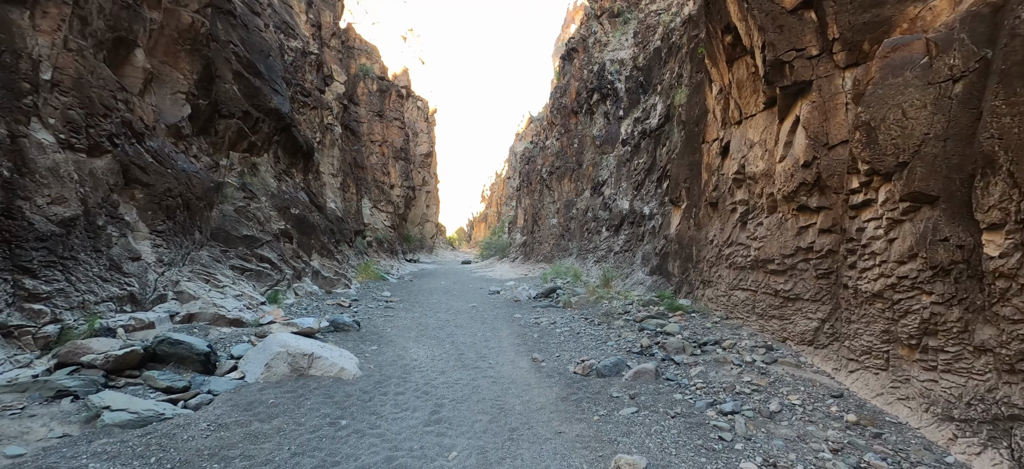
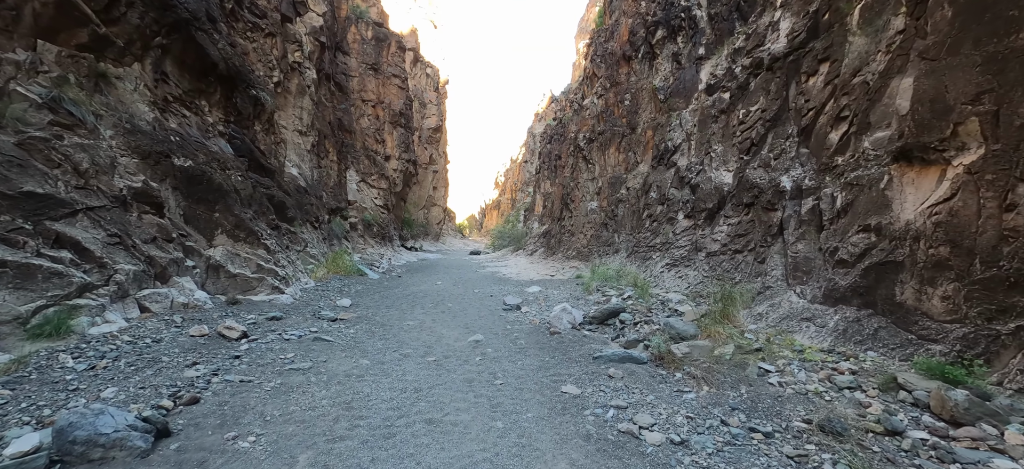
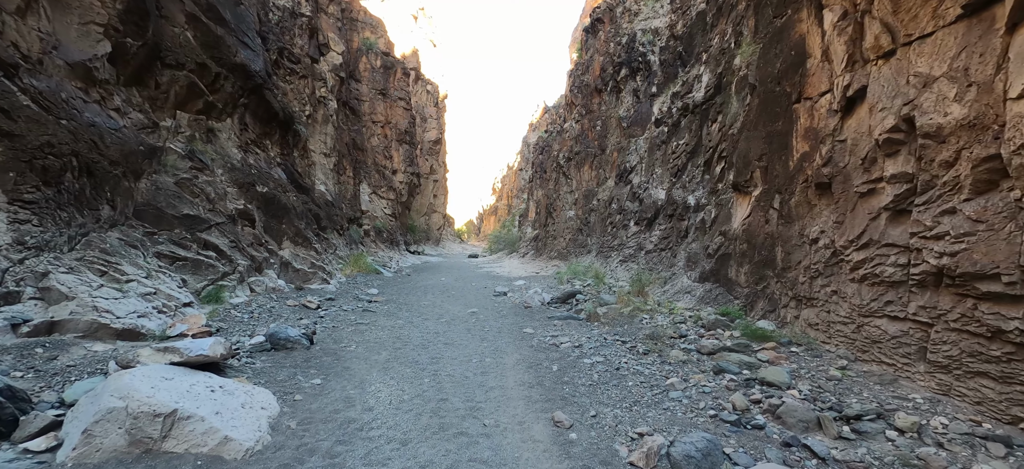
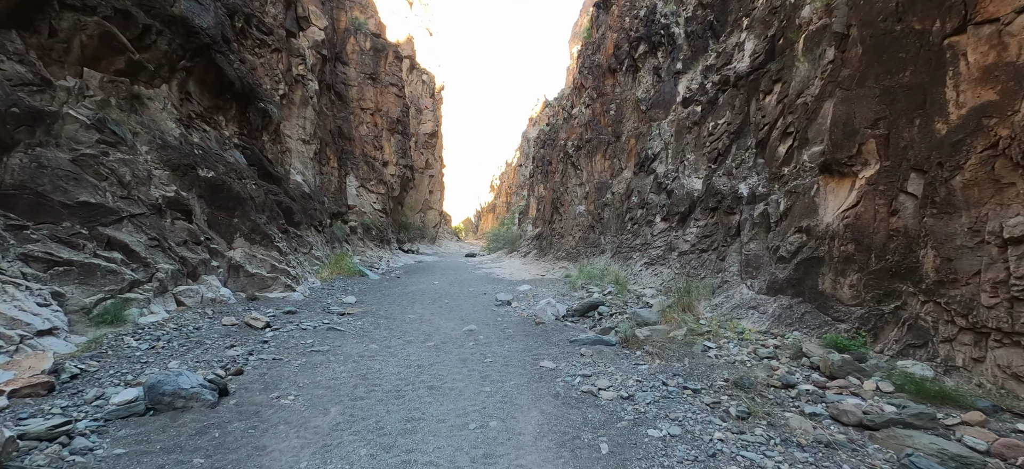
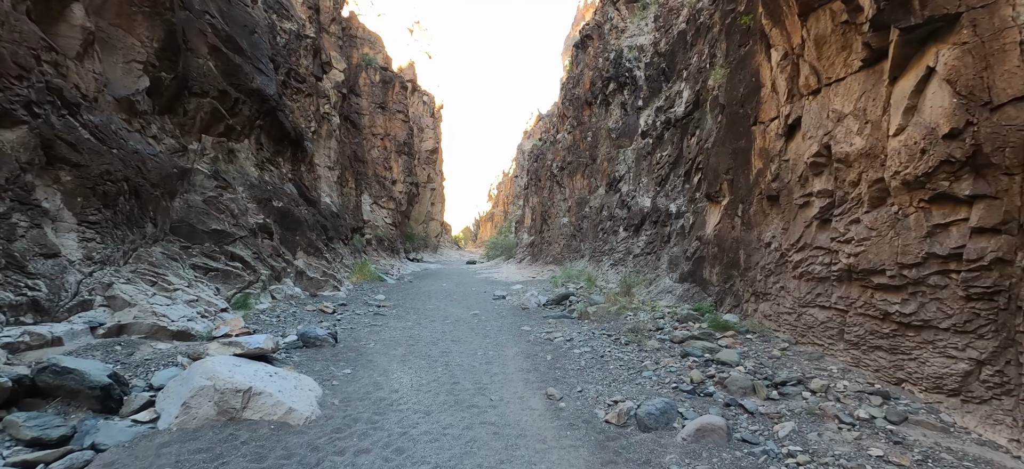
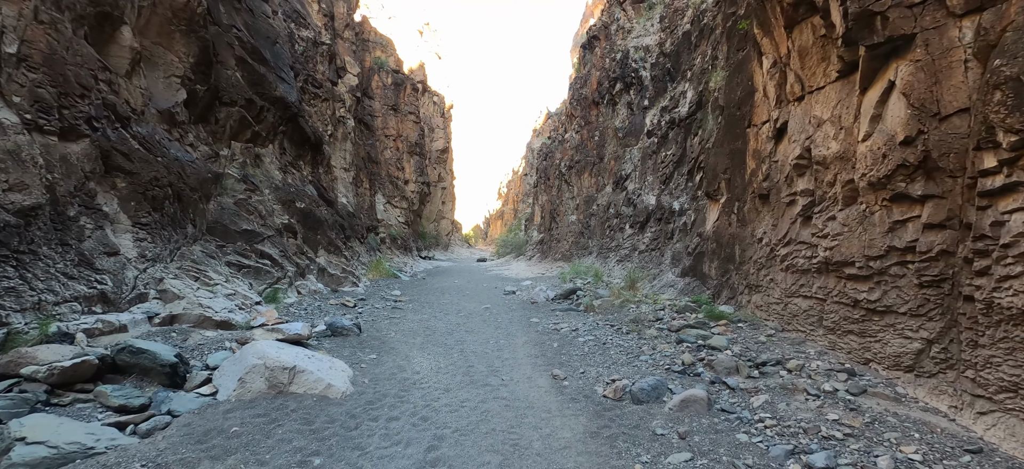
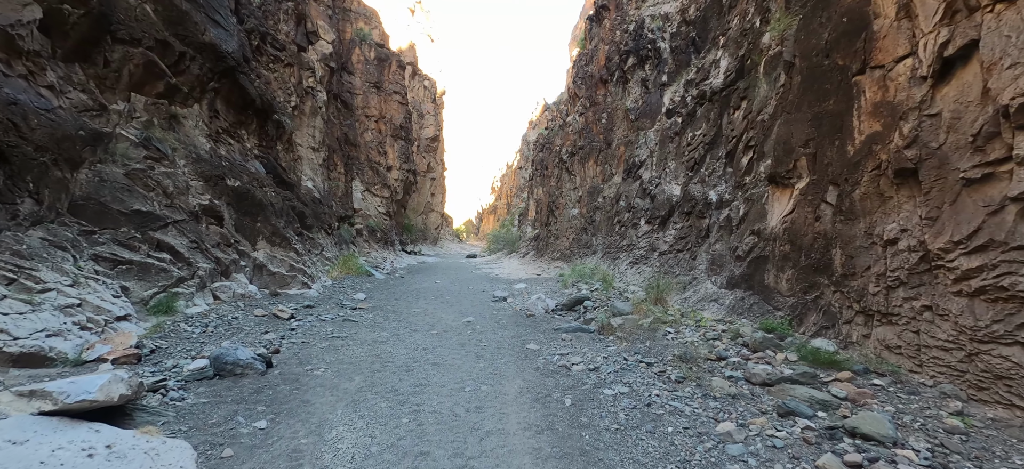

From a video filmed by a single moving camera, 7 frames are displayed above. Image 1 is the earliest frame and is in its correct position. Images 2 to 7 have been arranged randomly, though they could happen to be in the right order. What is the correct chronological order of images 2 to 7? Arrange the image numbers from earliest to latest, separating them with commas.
6, 5, 3, 7, 4, 2
